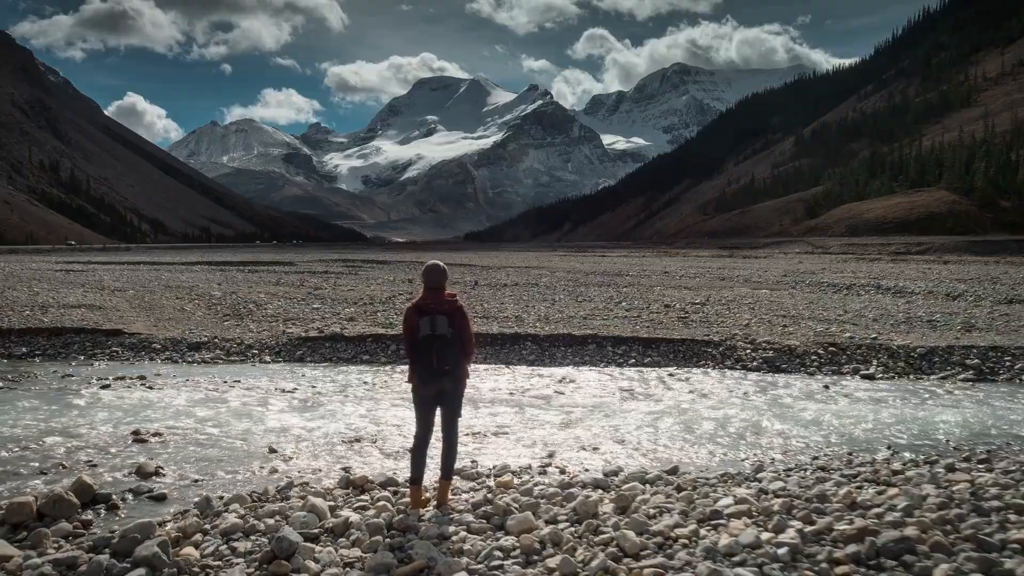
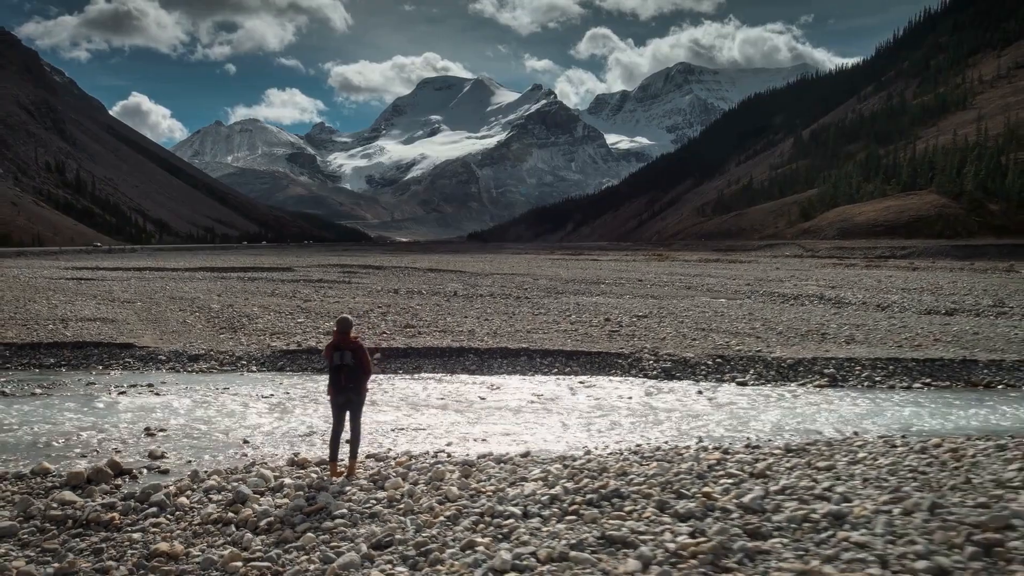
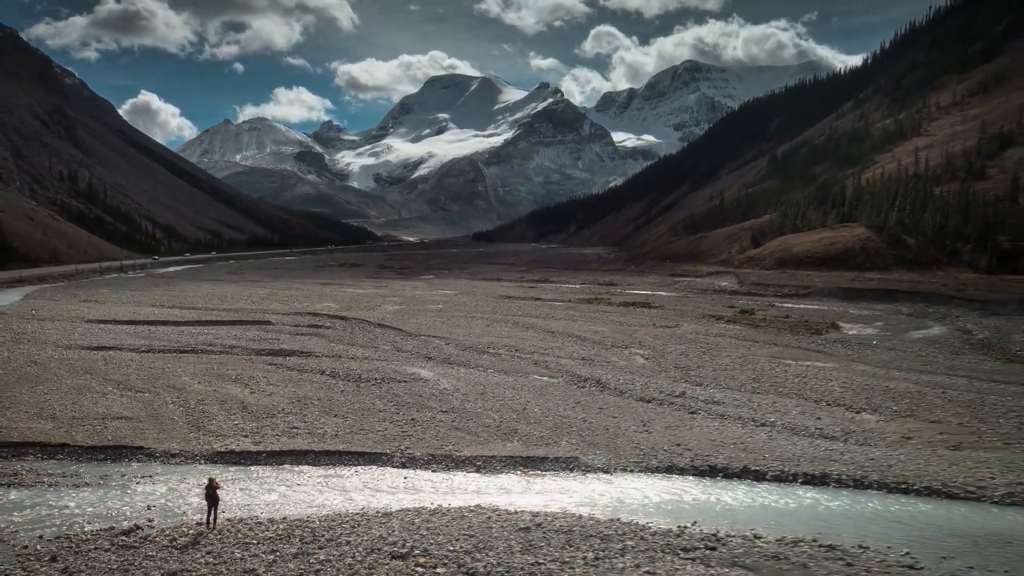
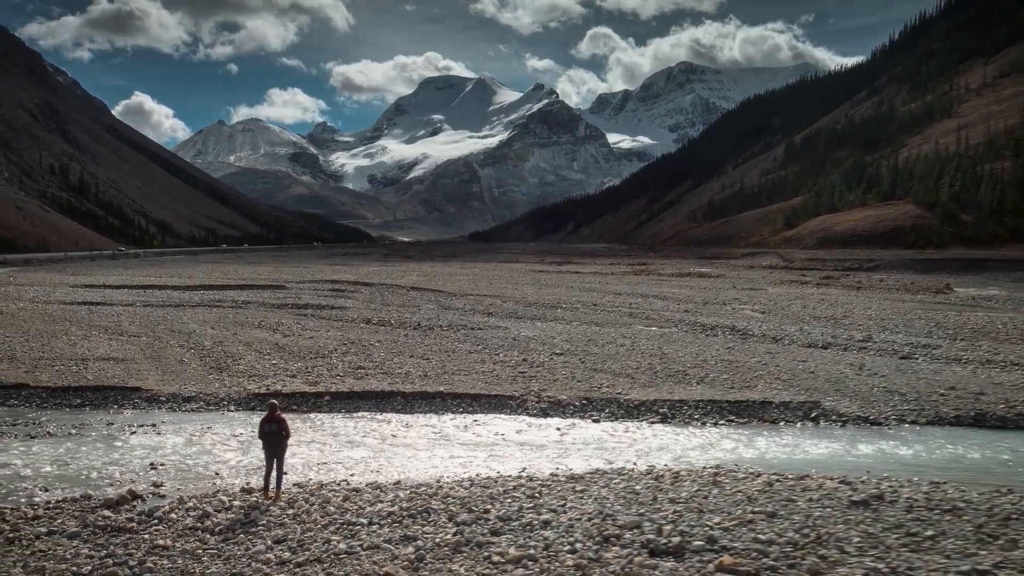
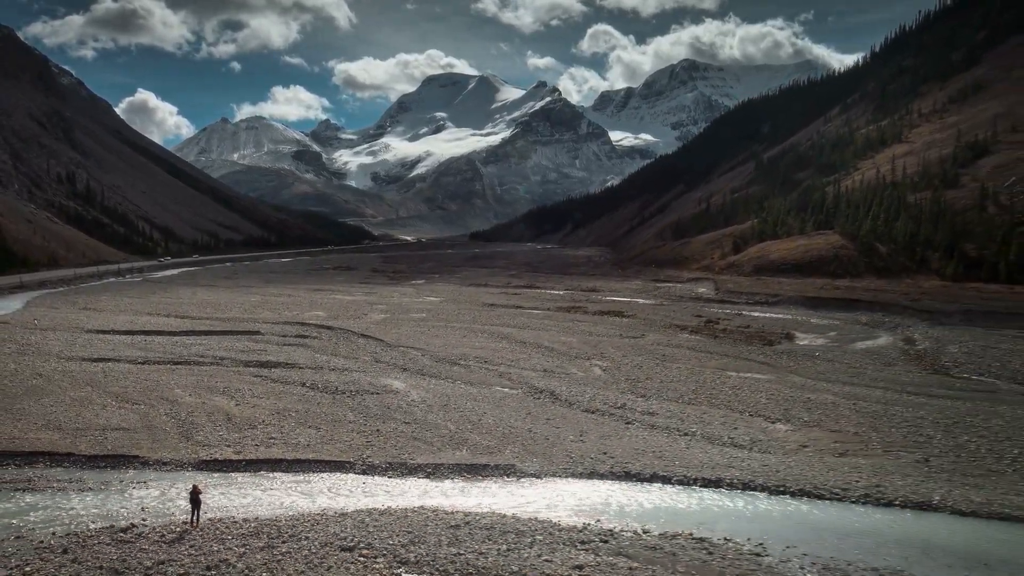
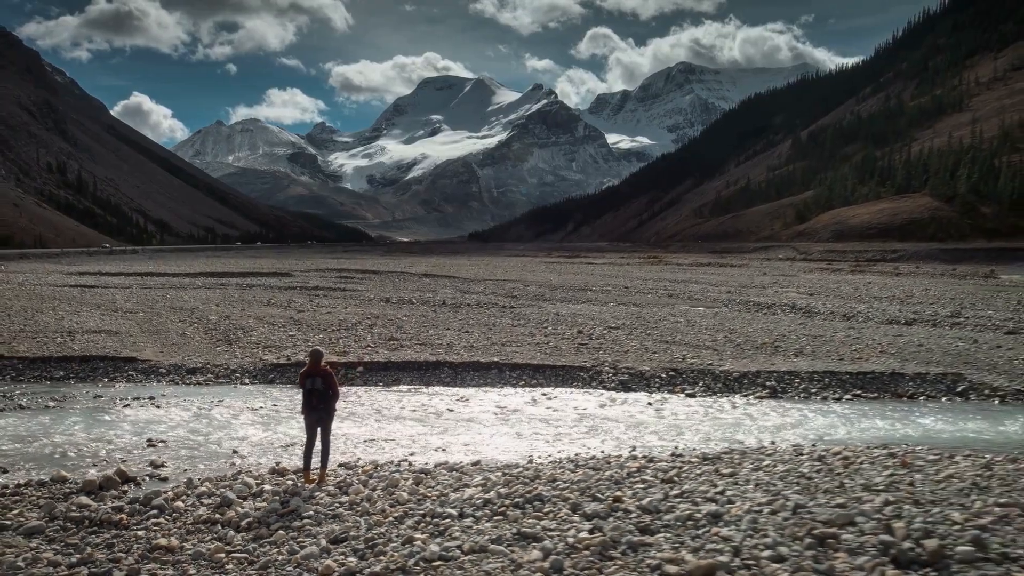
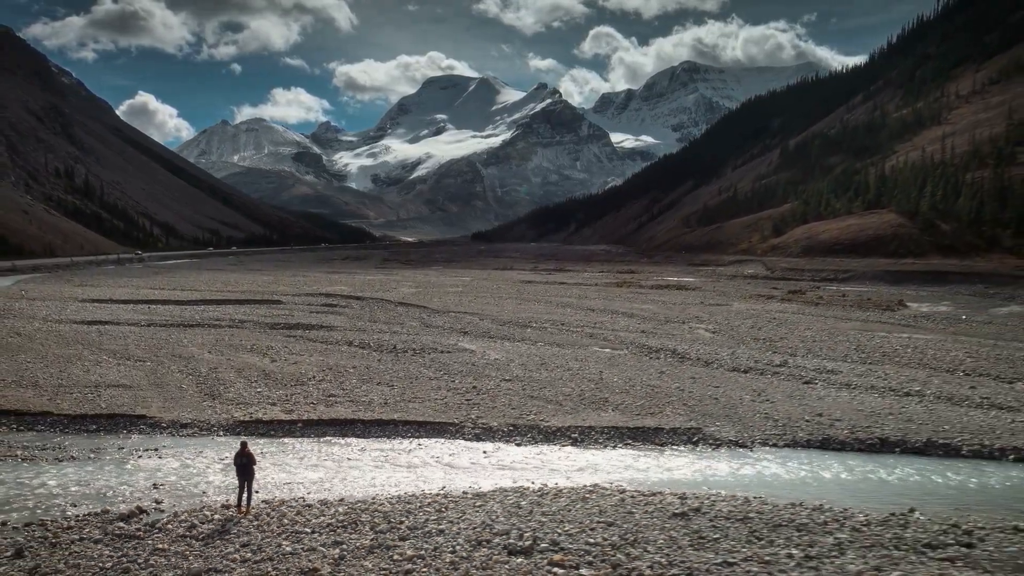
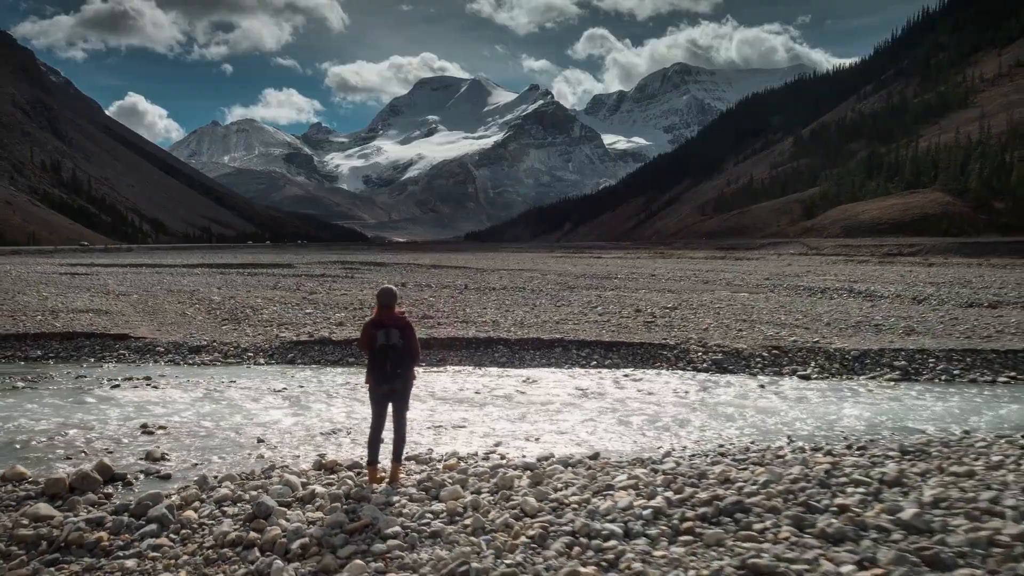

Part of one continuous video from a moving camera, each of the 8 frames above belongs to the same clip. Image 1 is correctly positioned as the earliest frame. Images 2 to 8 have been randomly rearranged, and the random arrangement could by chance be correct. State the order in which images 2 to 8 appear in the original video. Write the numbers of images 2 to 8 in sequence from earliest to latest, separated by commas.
8, 2, 6, 4, 7, 3, 5
